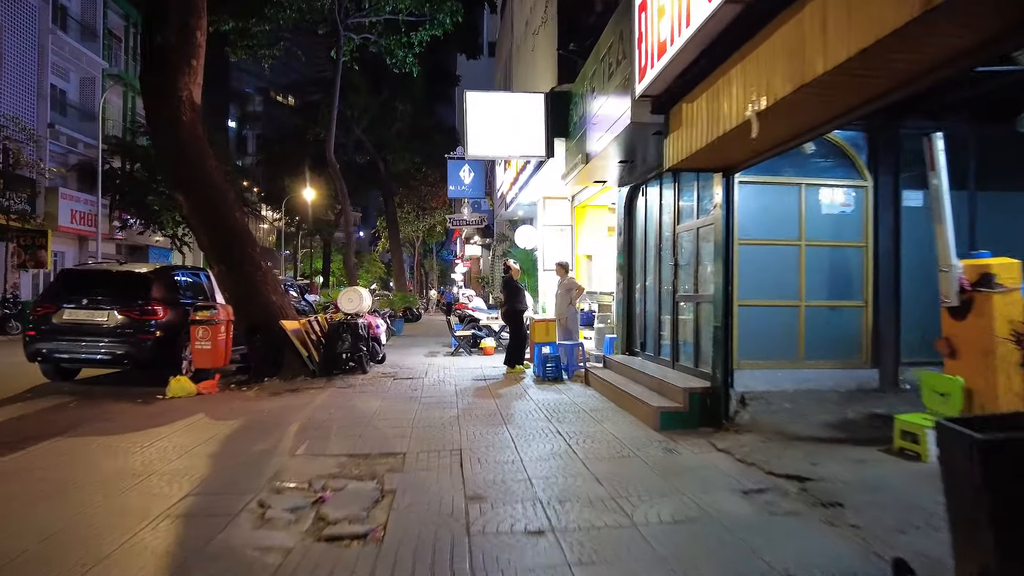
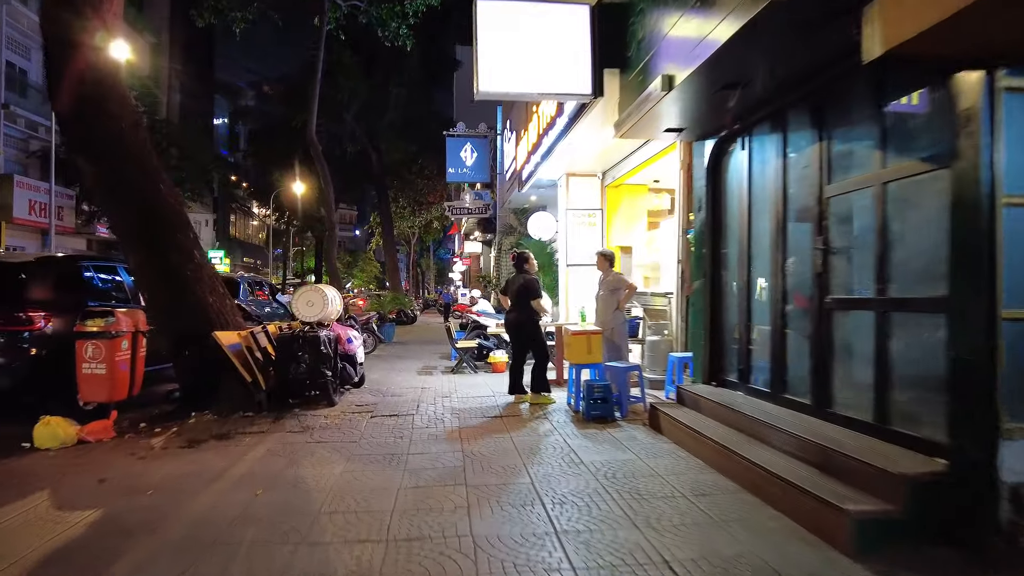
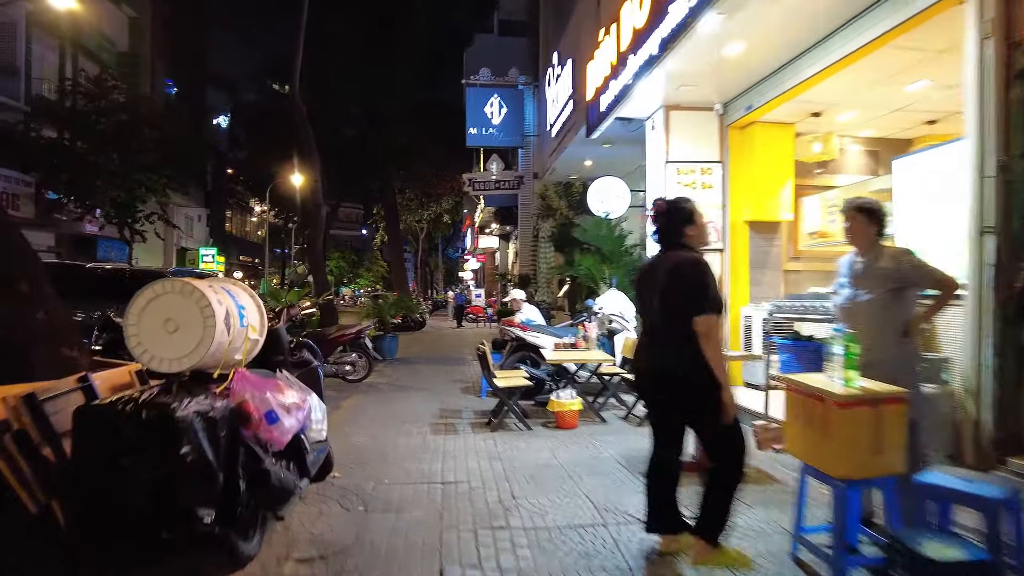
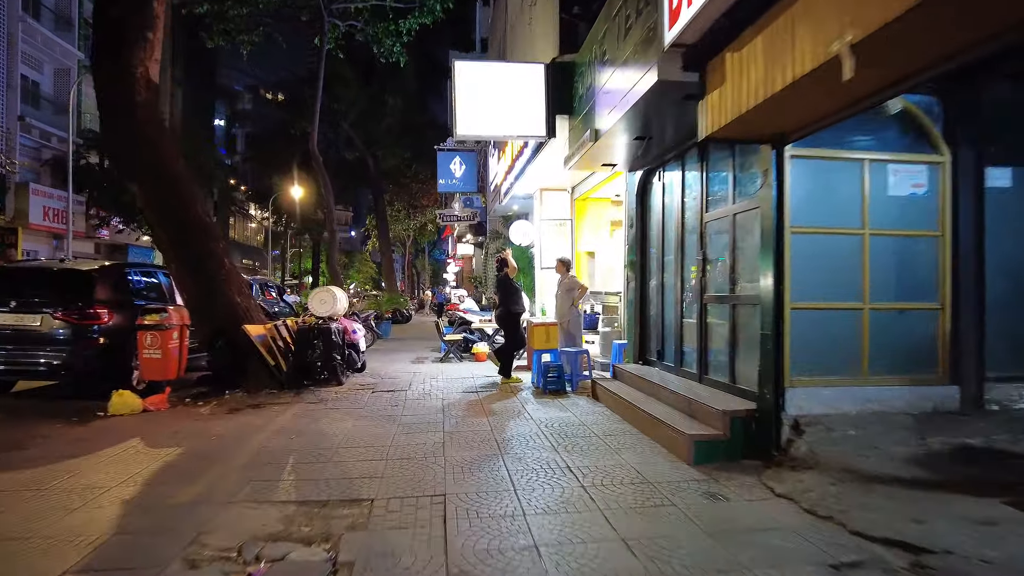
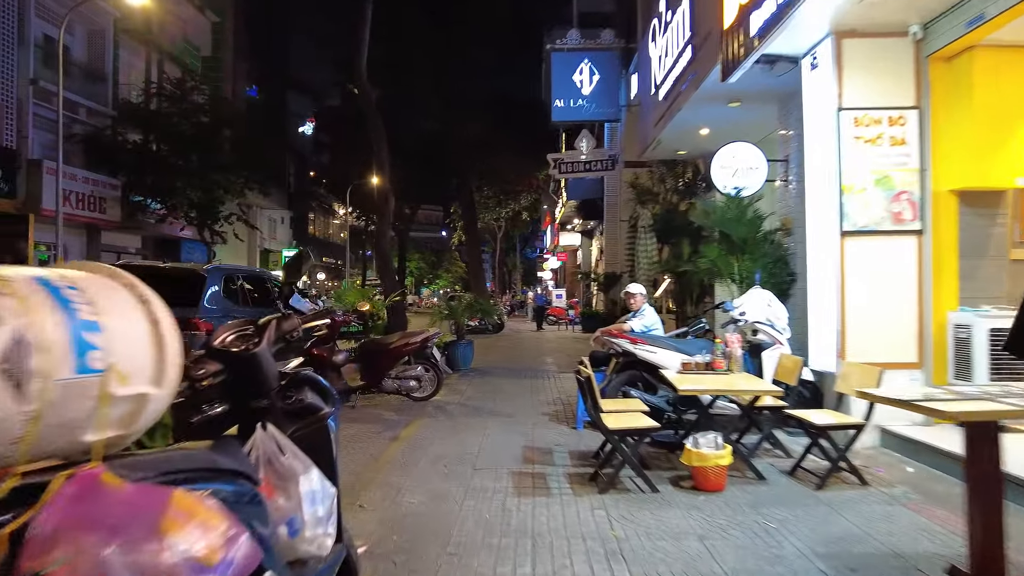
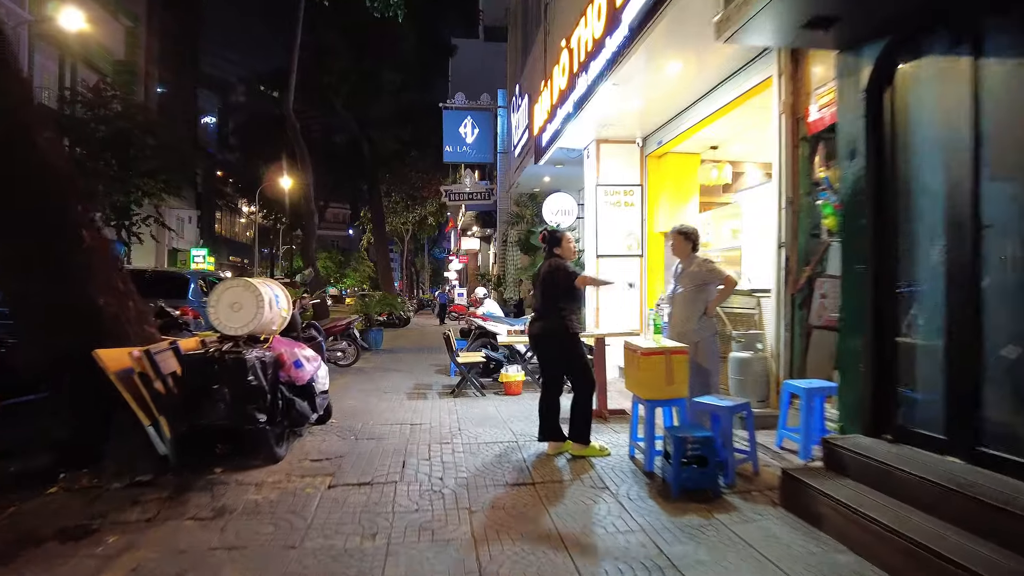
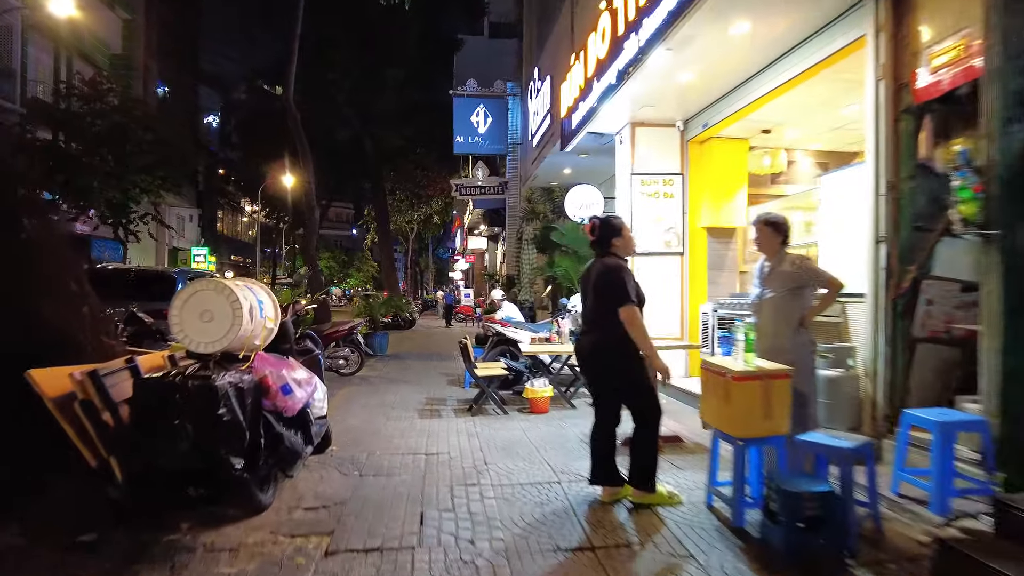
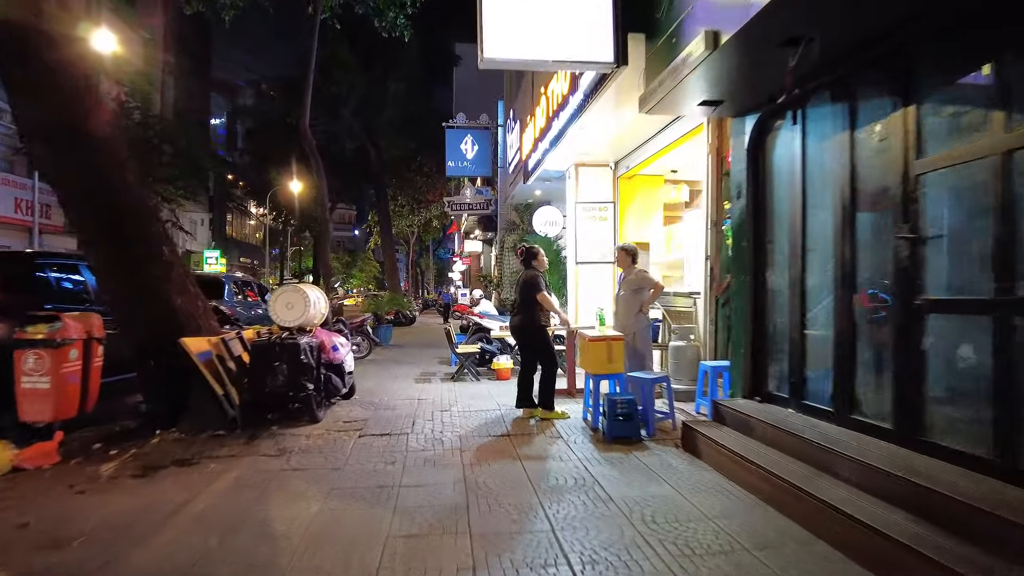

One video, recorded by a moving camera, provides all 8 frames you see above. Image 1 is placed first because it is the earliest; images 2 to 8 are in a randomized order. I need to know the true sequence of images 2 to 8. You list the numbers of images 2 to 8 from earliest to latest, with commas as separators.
4, 2, 8, 6, 7, 3, 5
